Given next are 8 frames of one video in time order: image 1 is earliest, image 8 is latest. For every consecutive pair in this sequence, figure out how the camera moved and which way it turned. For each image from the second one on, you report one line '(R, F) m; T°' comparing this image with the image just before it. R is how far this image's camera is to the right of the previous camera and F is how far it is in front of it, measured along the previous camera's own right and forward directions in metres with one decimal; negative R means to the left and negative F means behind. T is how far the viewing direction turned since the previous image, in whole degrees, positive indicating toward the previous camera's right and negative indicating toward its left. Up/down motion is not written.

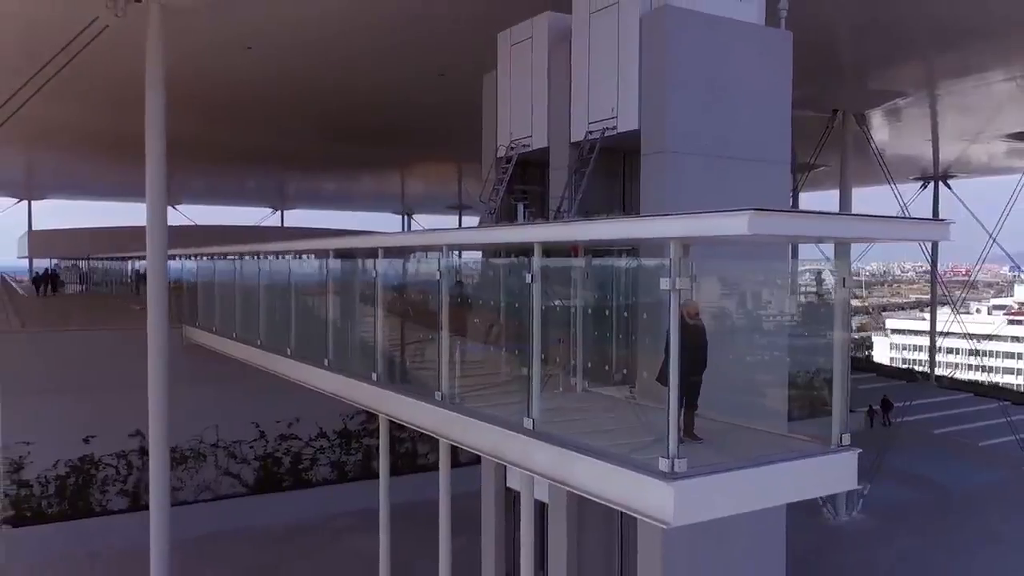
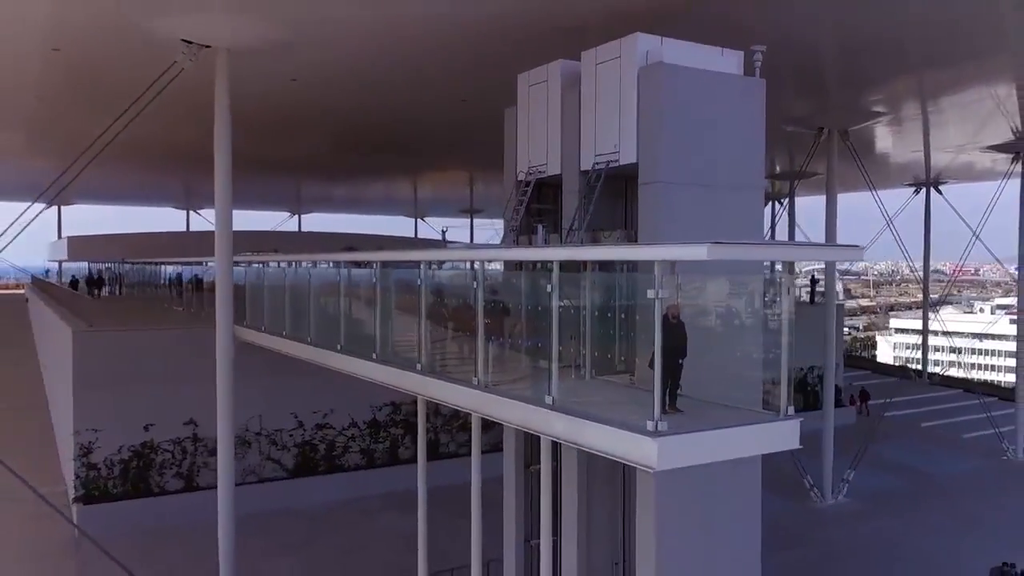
(-0.1, -1.0) m; -1°
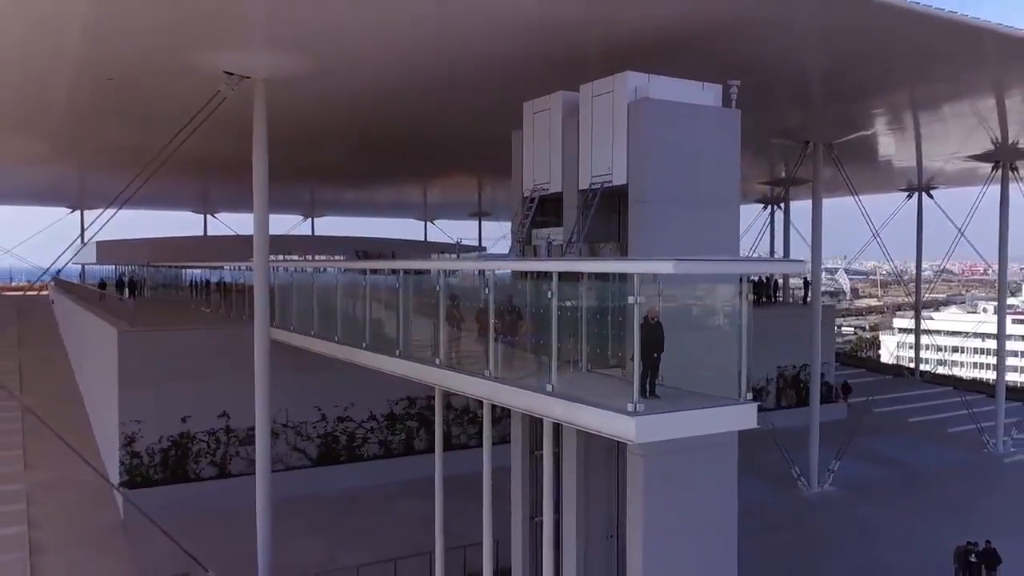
(0.0, -0.9) m; -1°
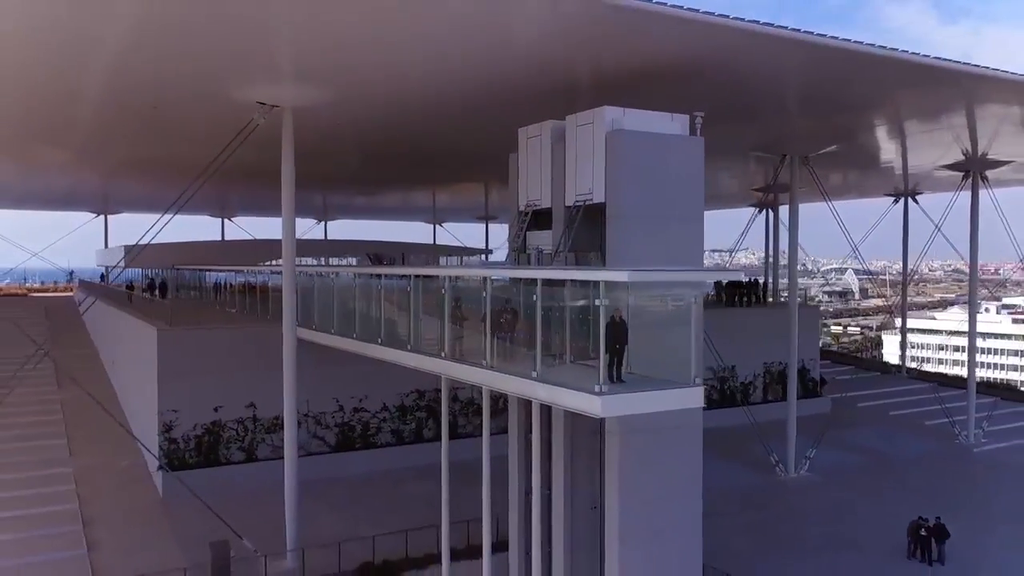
(+0.1, -1.2) m; -1°
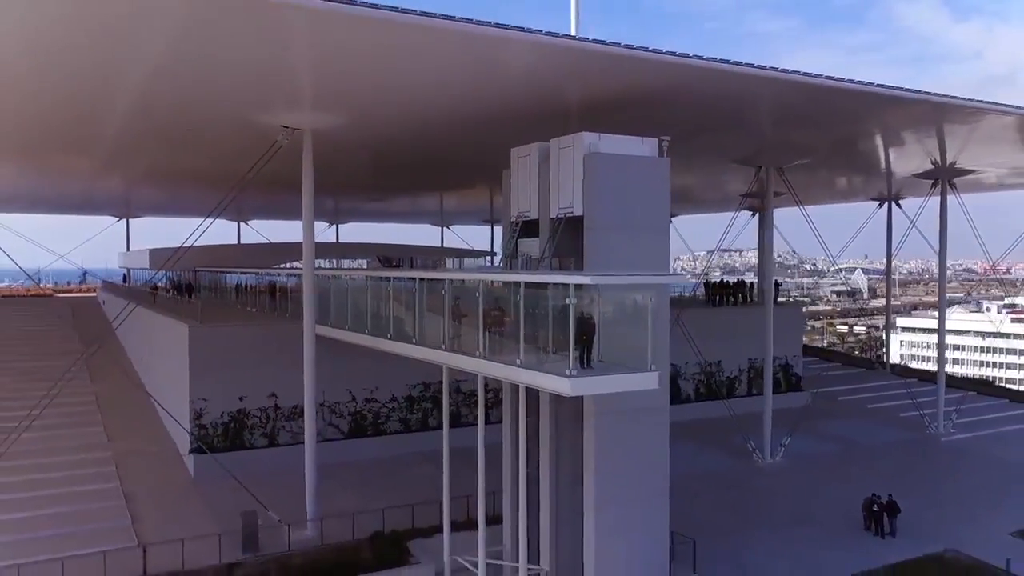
(+0.2, -1.3) m; -1°
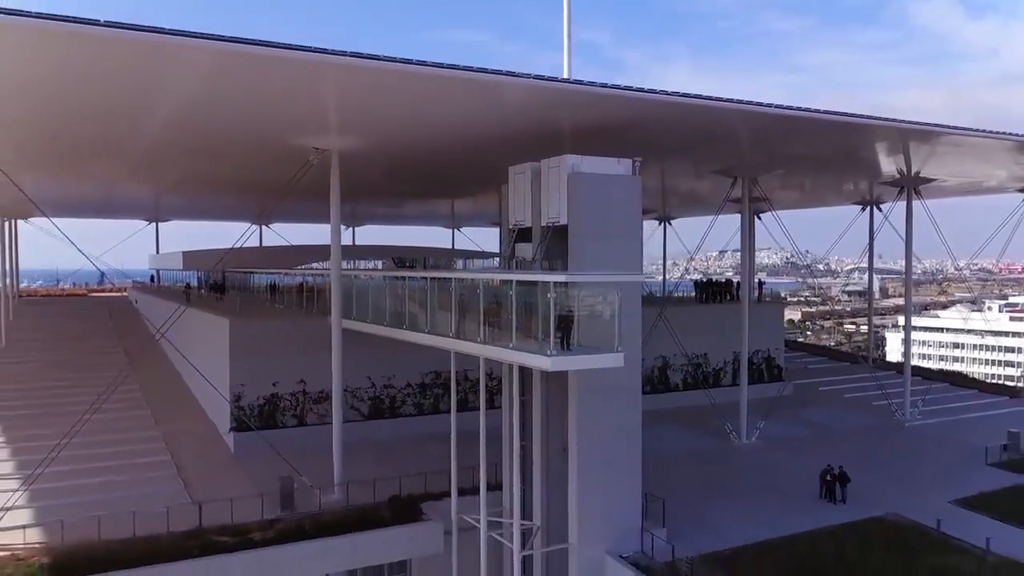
(+0.2, -1.8) m; -1°
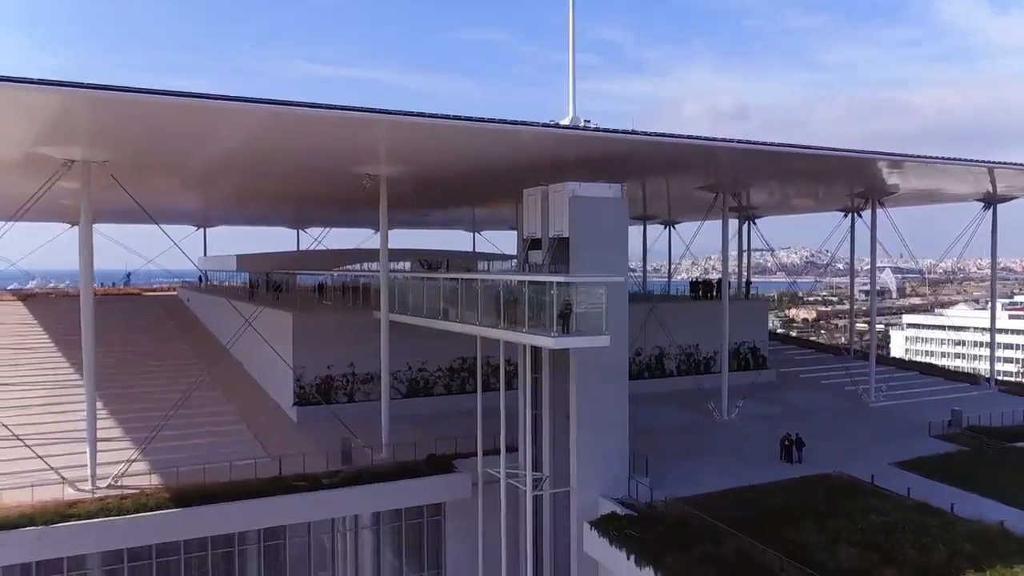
(+0.1, -3.1) m; -1°
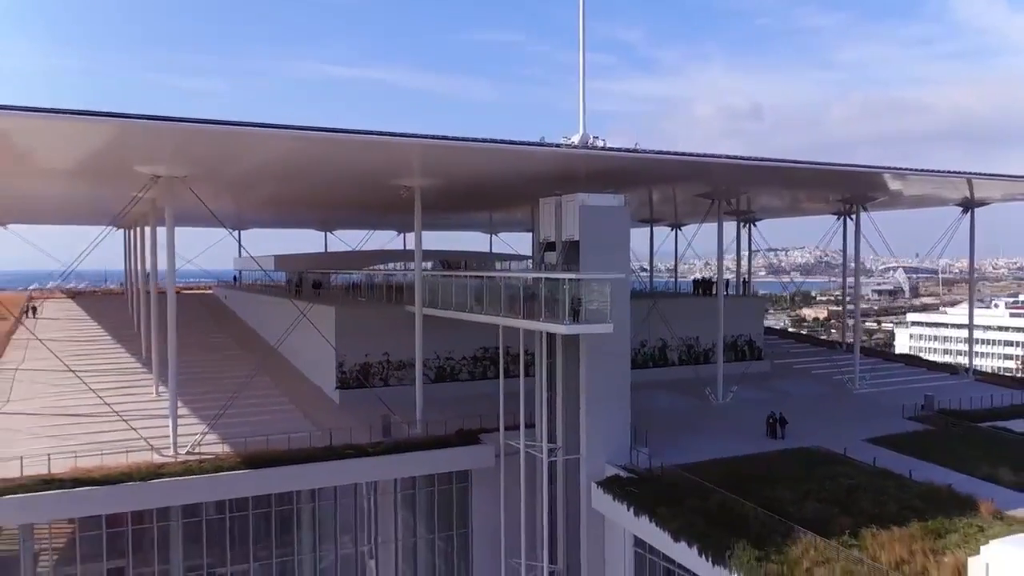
(-0.1, -2.4) m; -1°
